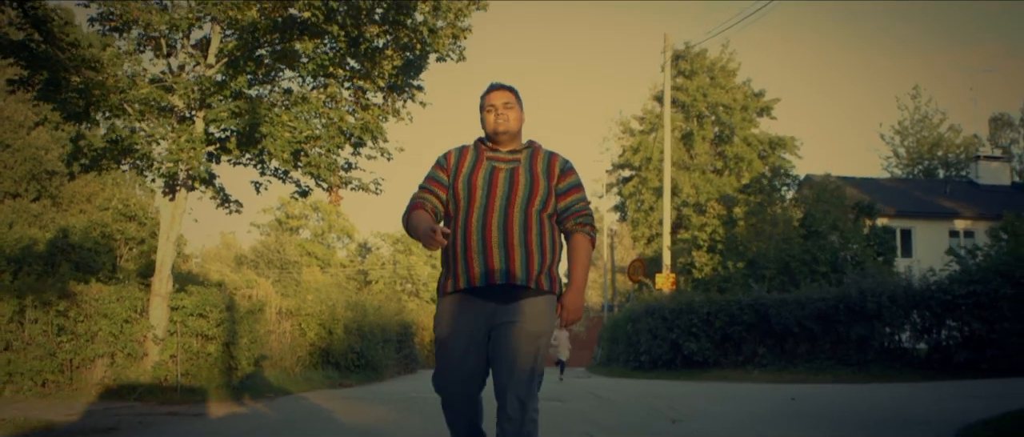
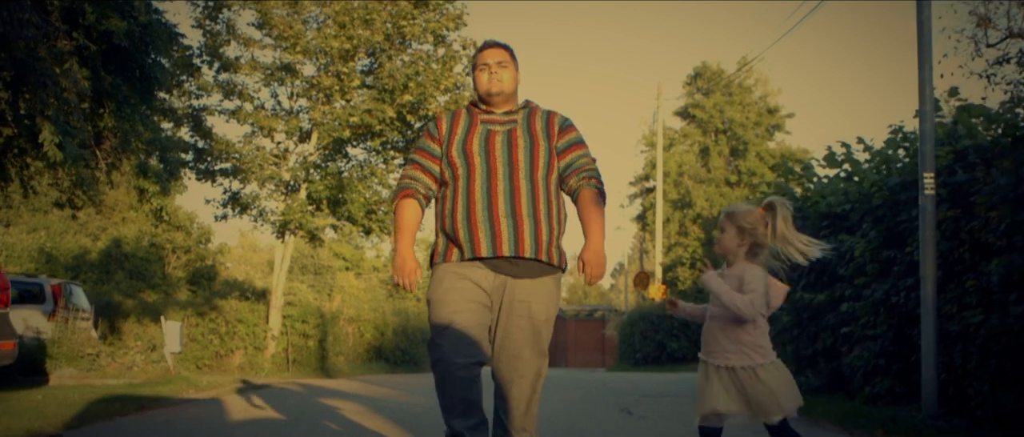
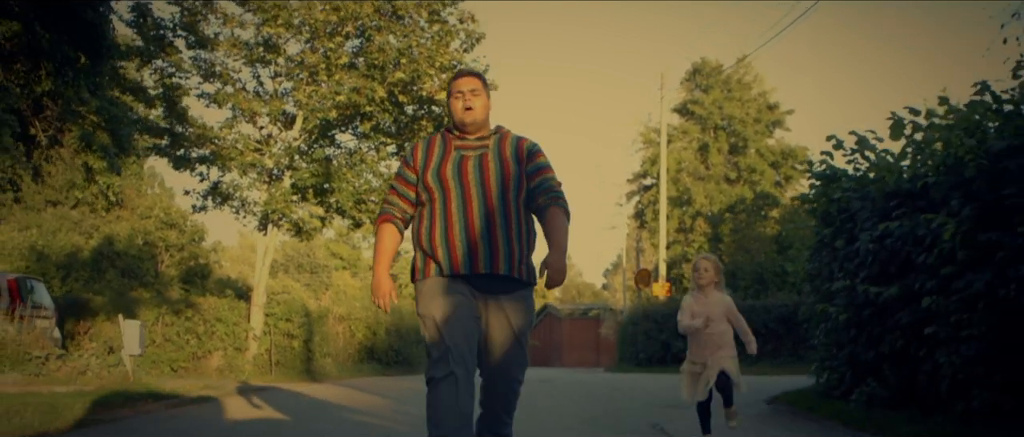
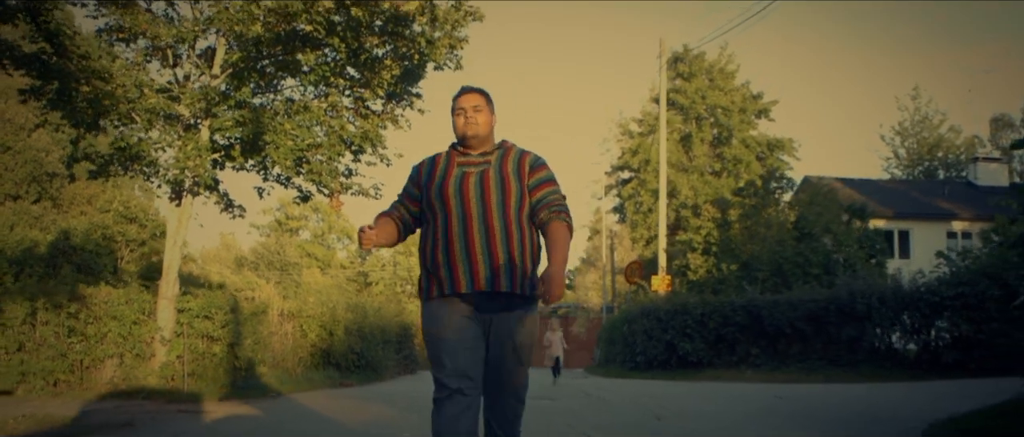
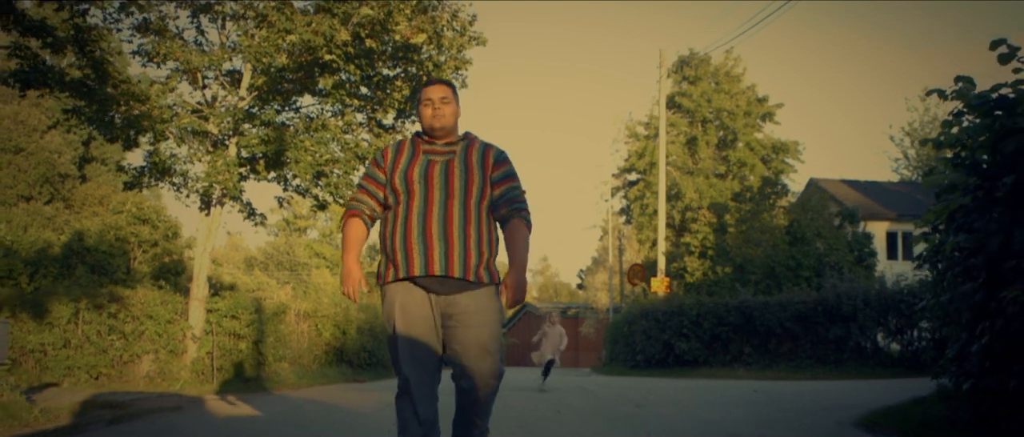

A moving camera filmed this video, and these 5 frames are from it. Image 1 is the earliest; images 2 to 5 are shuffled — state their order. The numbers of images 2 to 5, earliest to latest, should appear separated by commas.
4, 5, 3, 2
